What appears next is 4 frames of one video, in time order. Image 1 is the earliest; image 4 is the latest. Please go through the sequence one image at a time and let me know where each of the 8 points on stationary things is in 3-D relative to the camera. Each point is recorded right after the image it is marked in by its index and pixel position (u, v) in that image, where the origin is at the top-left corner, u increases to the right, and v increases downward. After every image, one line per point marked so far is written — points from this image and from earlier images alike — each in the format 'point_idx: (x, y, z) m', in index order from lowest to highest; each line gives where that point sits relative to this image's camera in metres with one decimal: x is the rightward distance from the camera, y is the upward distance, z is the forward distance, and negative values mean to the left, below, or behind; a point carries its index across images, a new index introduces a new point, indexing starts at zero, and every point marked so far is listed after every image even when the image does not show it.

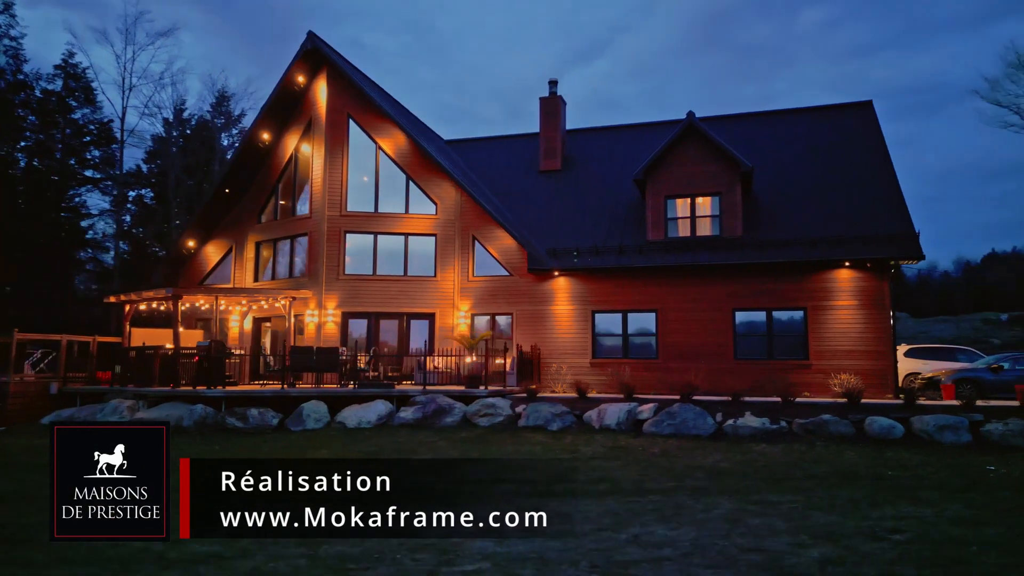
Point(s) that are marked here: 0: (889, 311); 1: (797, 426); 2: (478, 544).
0: (+9.7, -0.6, +18.4) m
1: (+5.6, -2.7, +13.9) m
2: (-0.3, -2.6, +7.3) m
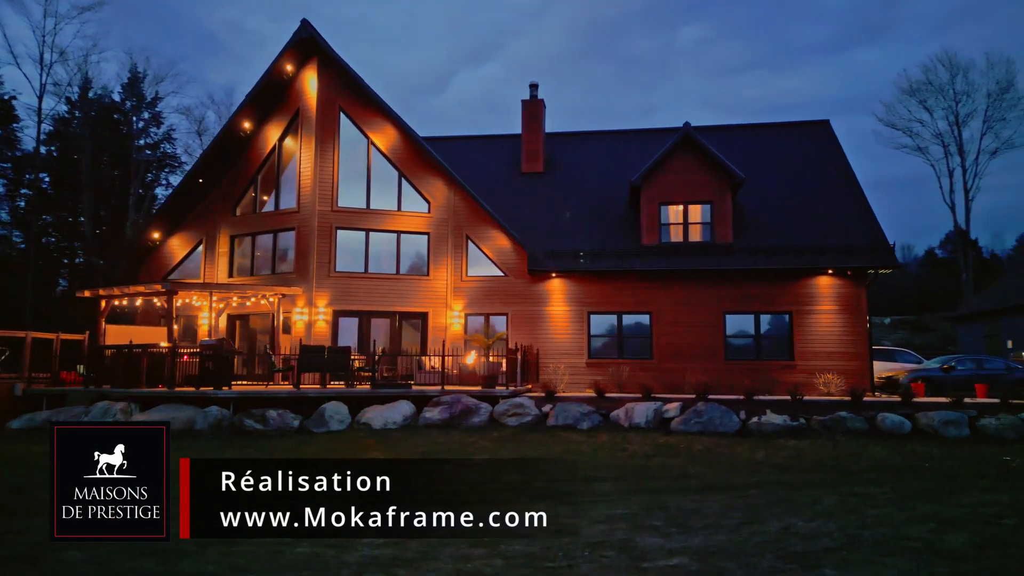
0: (+9.9, -0.8, +19.8) m
1: (+6.4, -2.8, +14.8) m
2: (+1.5, -2.7, +7.5) m
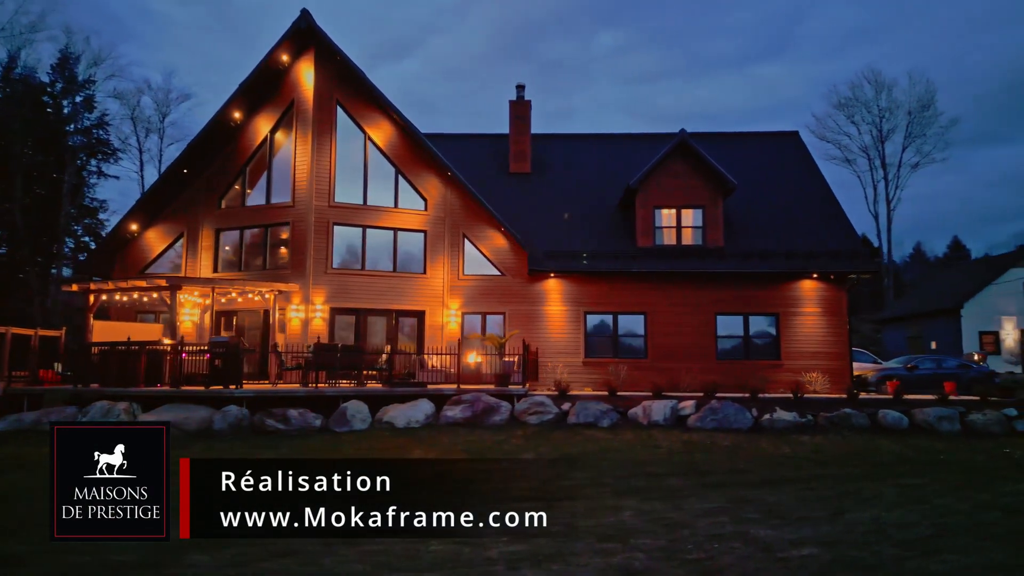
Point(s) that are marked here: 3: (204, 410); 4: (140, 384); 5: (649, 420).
0: (+9.9, -0.9, +21.0) m
1: (+6.9, -2.9, +15.6) m
2: (+2.8, -2.7, +7.8) m
3: (-6.4, -2.5, +14.7) m
4: (-8.6, -2.2, +16.4) m
5: (+3.0, -2.9, +15.8) m
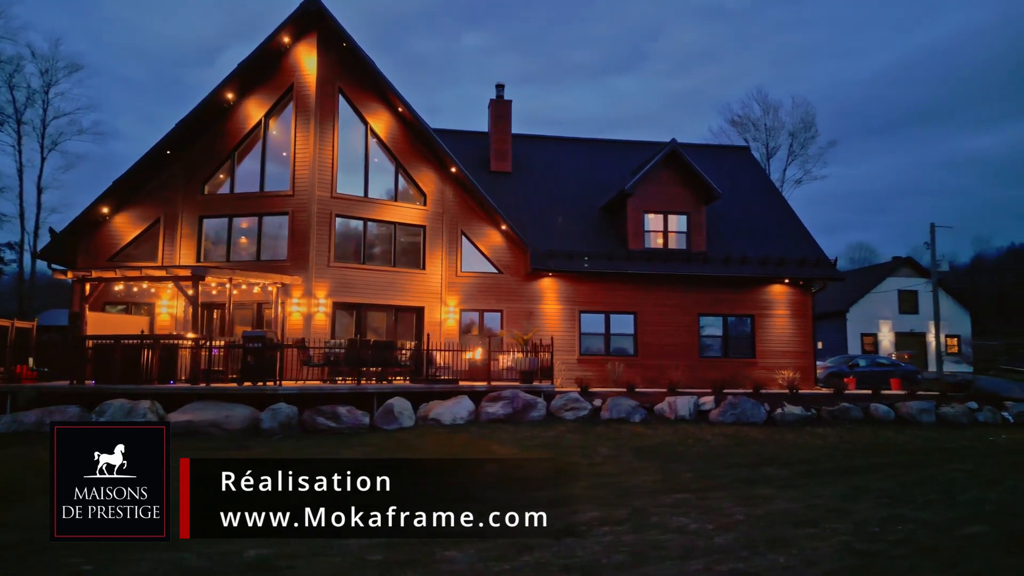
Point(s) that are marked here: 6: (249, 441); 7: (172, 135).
0: (+9.7, -1.0, +23.0) m
1: (+7.6, -3.0, +17.2) m
2: (+4.9, -2.8, +8.8) m
3: (-5.2, -2.4, +13.9) m
4: (-7.7, -2.0, +15.2) m
5: (+3.8, -3.0, +16.7) m
6: (-4.9, -2.8, +13.2) m
7: (-9.4, +4.2, +19.6) m
